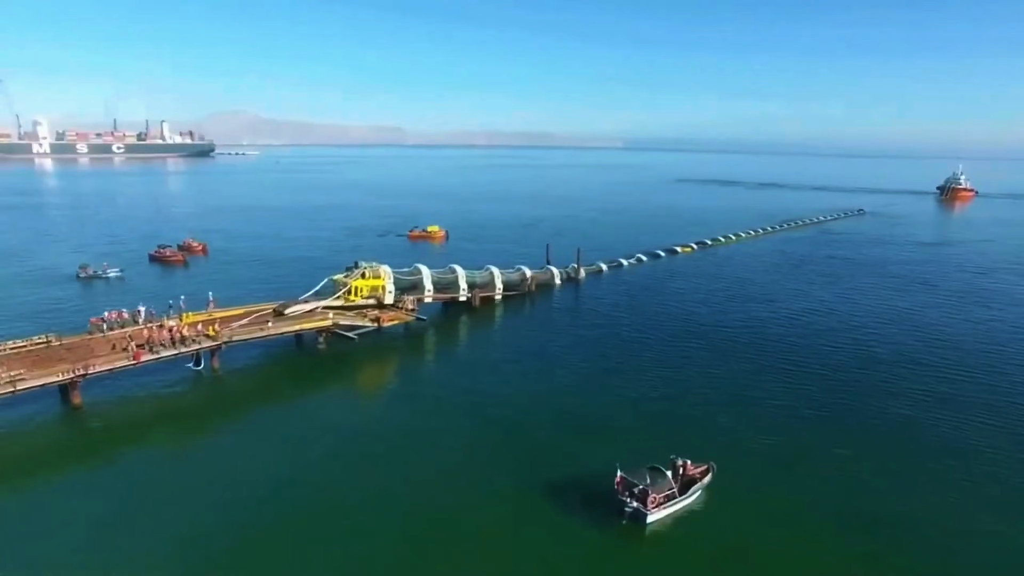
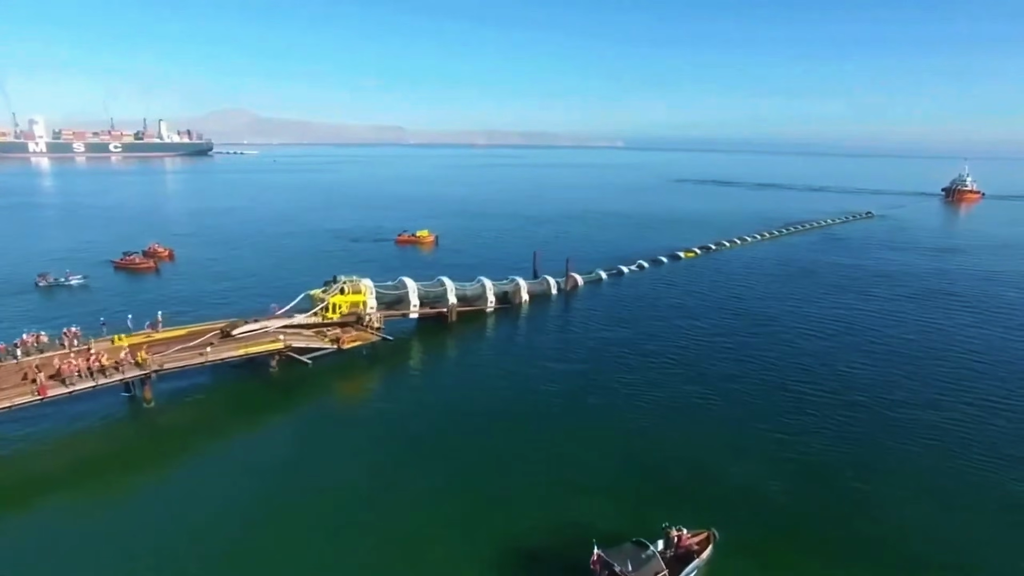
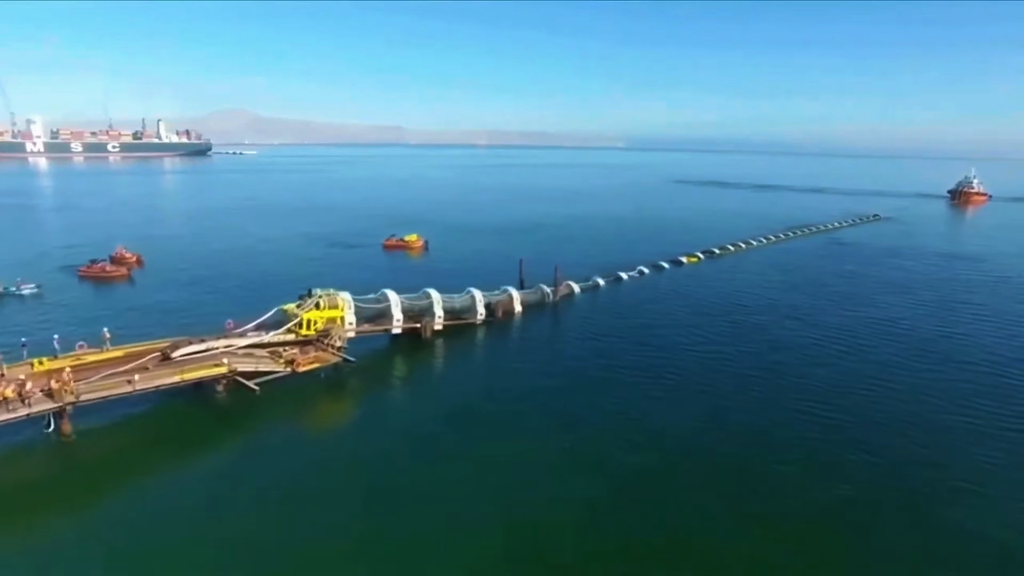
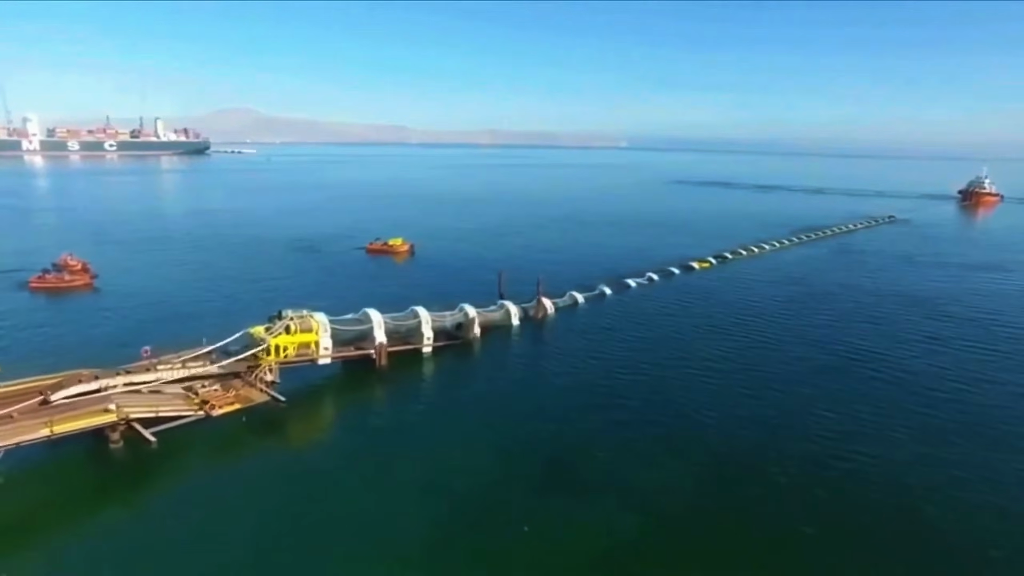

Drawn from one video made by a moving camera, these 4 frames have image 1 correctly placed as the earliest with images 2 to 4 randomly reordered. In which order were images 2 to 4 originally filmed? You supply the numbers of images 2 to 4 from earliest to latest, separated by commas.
2, 3, 4
